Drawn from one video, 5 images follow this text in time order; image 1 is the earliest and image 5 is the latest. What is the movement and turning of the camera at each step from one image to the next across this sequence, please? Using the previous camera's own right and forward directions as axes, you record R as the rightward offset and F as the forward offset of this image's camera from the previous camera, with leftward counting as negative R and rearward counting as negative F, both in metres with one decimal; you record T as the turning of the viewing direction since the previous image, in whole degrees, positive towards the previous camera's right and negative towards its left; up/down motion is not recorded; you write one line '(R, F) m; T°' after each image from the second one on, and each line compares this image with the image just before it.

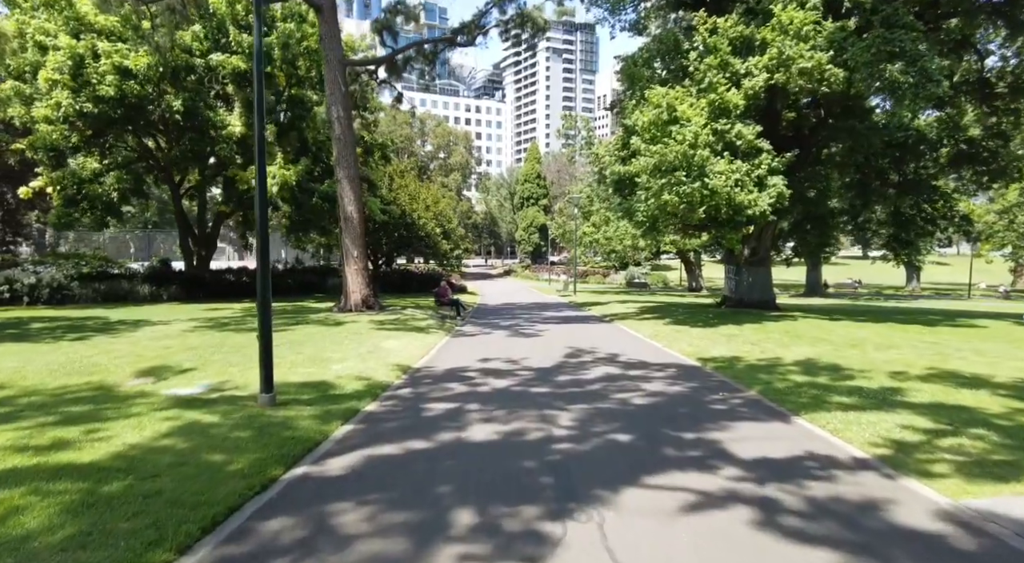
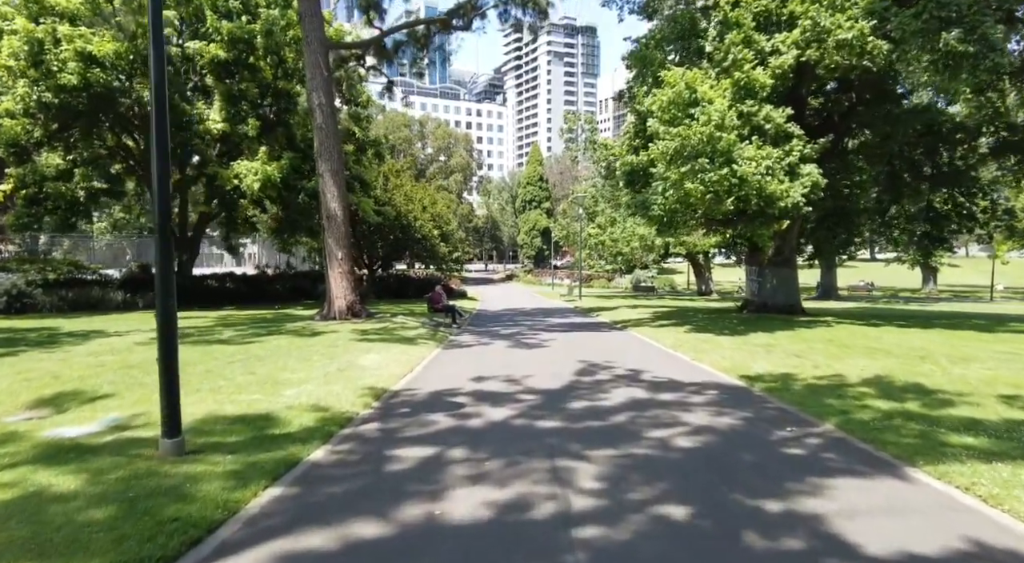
(0.0, +2.1) m; 0°
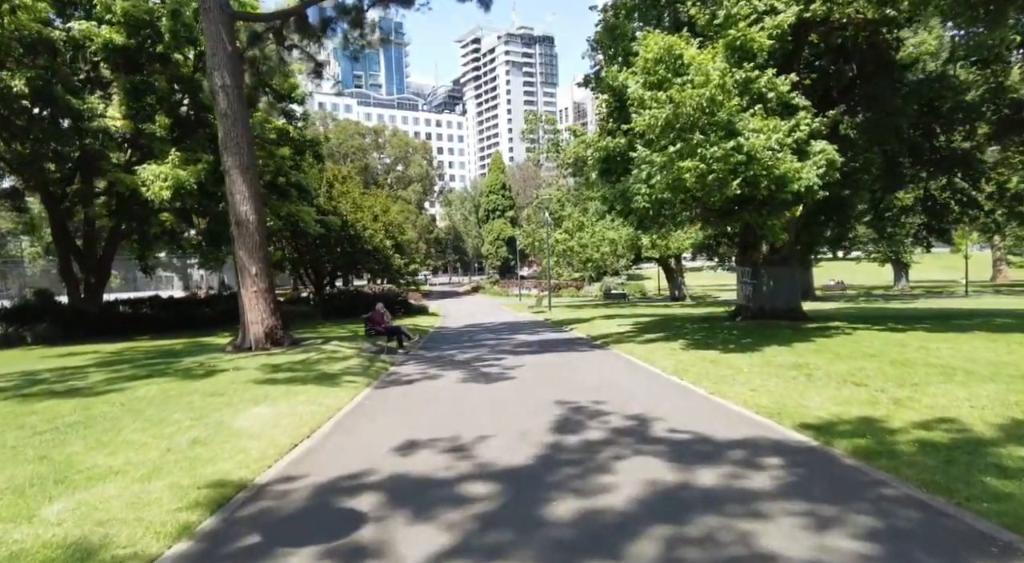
(+0.3, +3.4) m; +3°
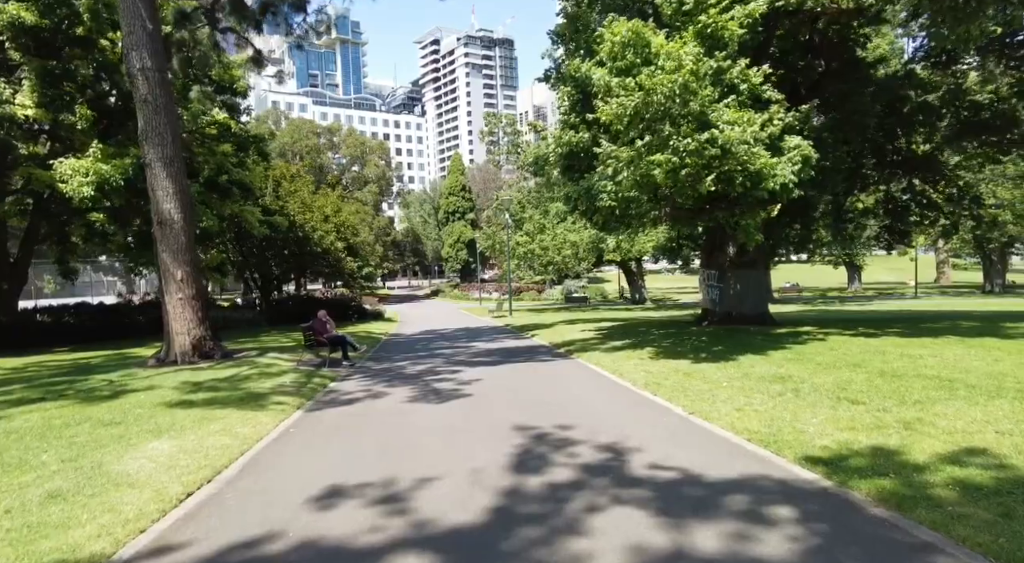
(+0.1, +1.2) m; +4°
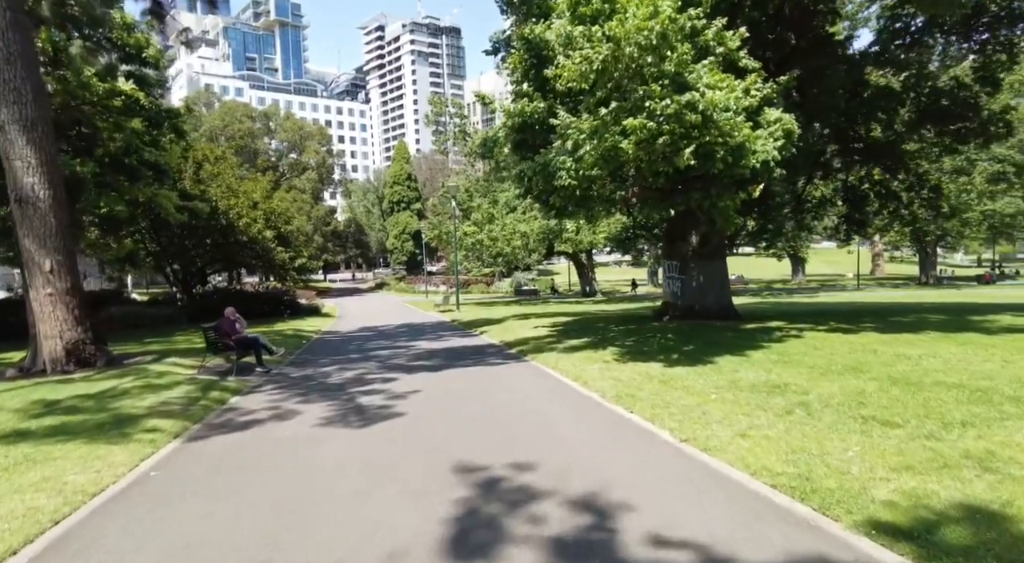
(+0.1, +1.9) m; +5°
